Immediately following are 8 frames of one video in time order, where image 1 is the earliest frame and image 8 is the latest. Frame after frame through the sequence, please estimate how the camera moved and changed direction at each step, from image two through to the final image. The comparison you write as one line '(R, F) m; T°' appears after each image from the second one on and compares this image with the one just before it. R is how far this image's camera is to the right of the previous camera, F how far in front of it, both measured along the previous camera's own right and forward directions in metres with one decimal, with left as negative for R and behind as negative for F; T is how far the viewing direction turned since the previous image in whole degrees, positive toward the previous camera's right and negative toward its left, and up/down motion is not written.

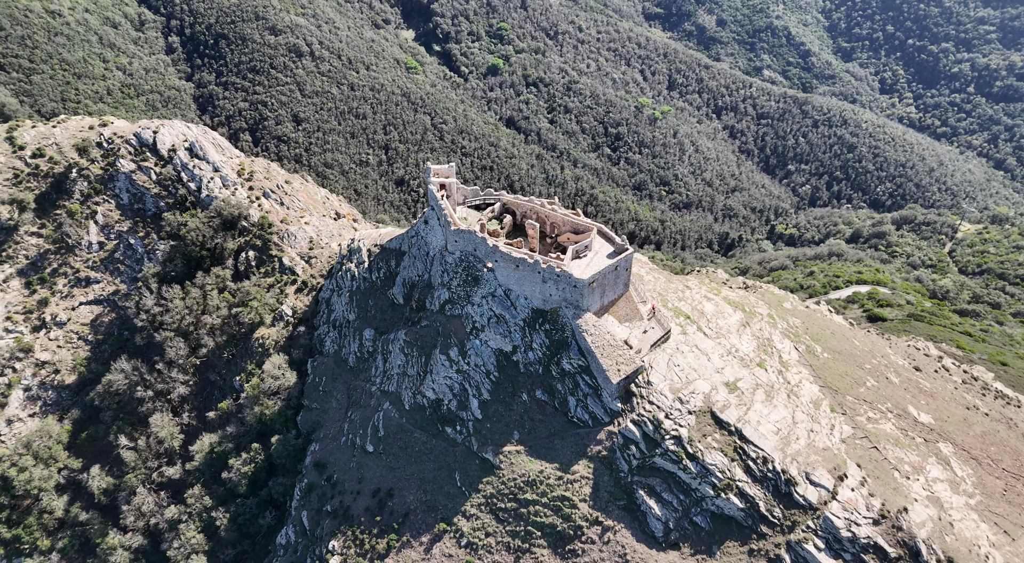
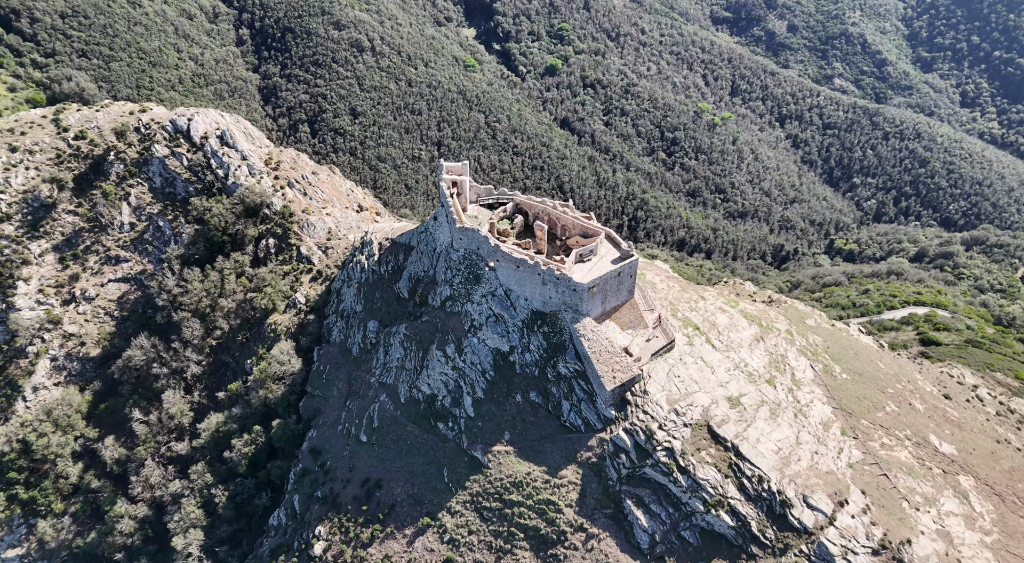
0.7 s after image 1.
(+4.8, +0.2) m; -5°
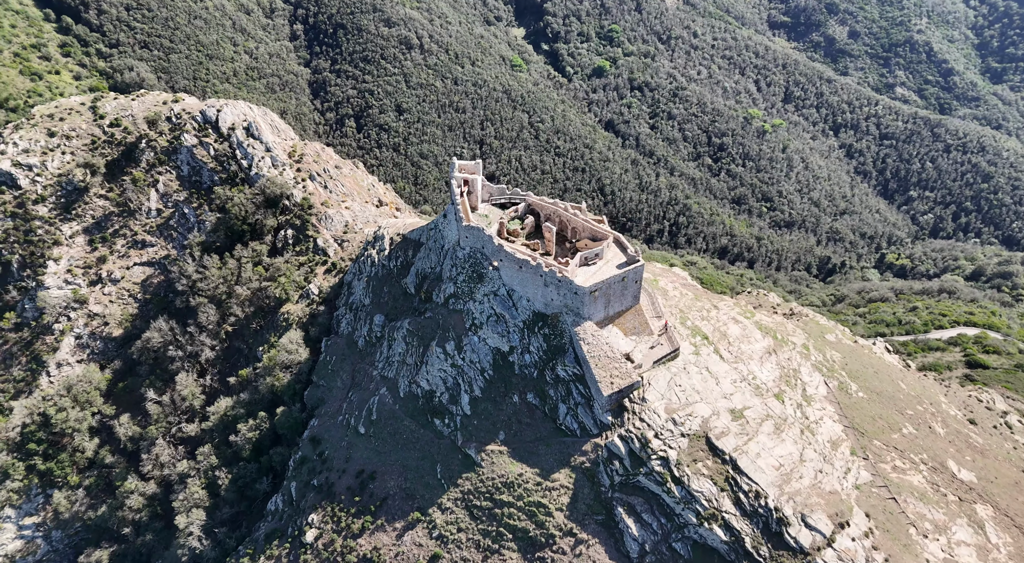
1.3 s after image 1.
(+3.7, +0.2) m; -4°
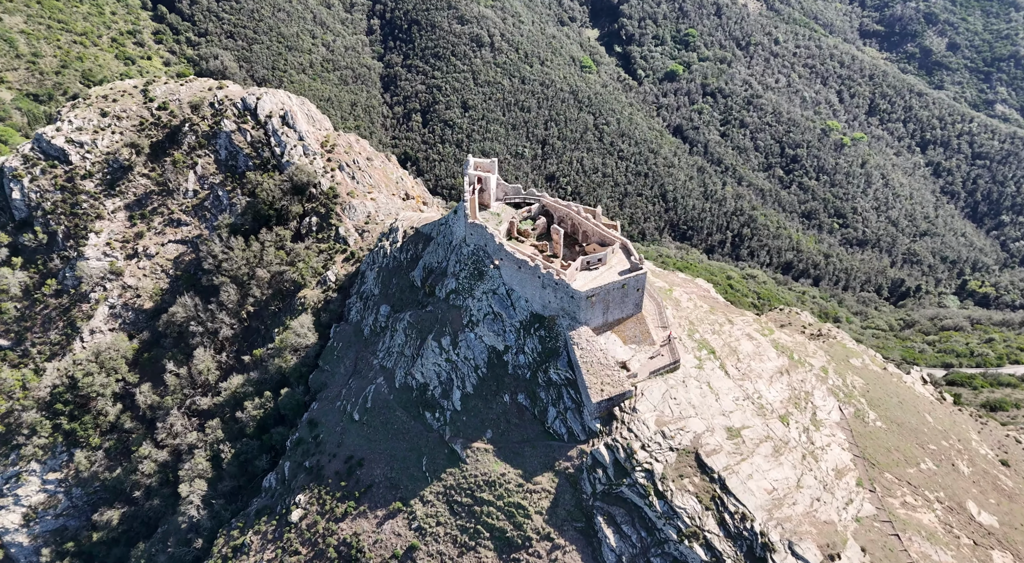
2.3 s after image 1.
(+6.0, +0.4) m; -6°
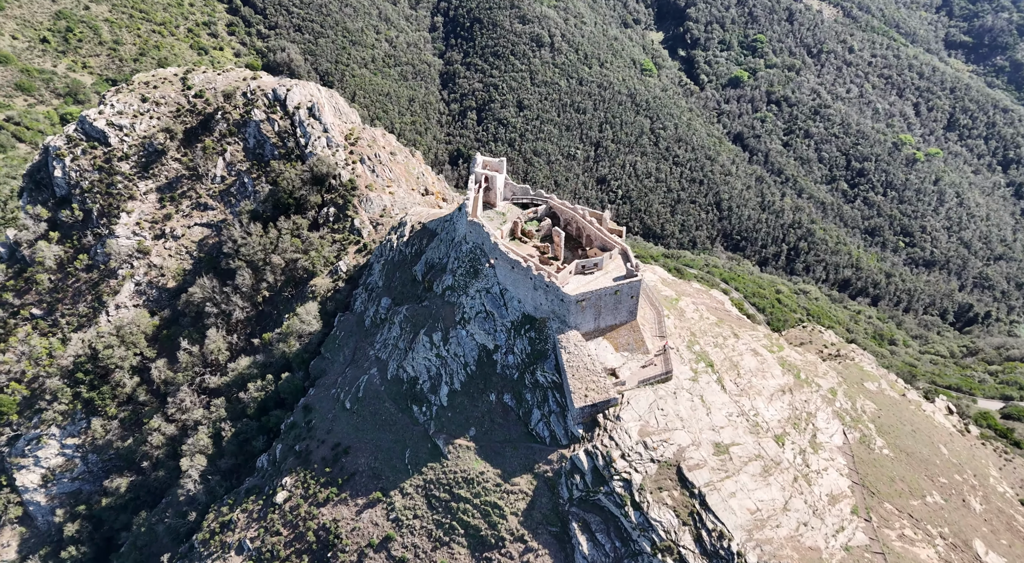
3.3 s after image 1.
(+5.8, +0.3) m; -5°
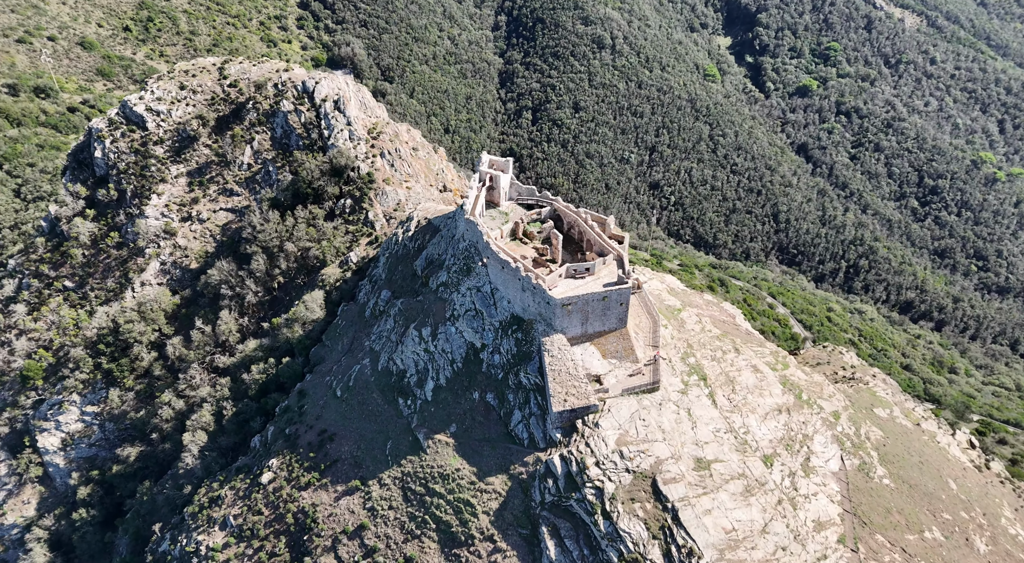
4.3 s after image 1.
(+6.2, +0.4) m; -5°
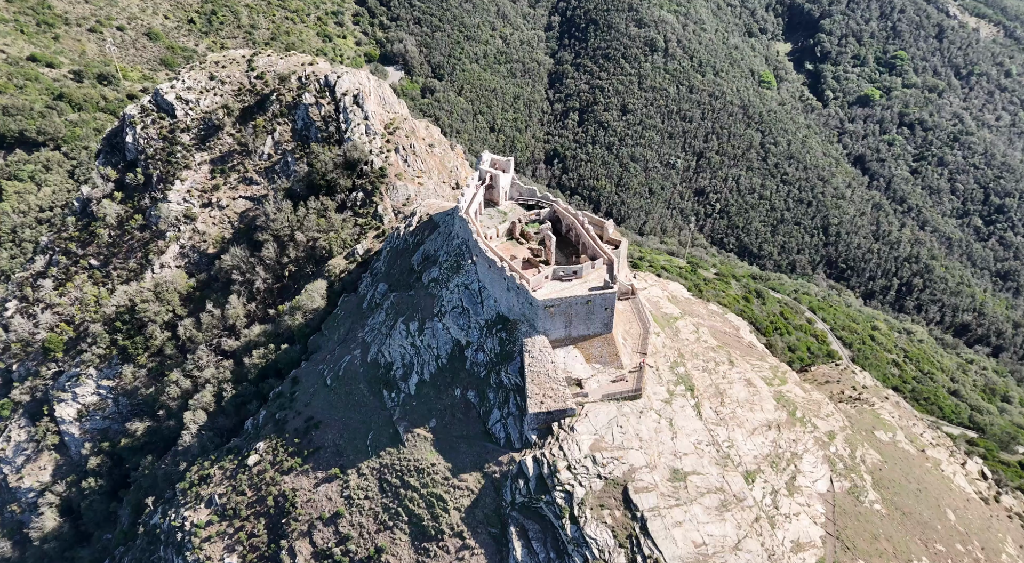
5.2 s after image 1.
(+5.7, +0.3) m; -4°
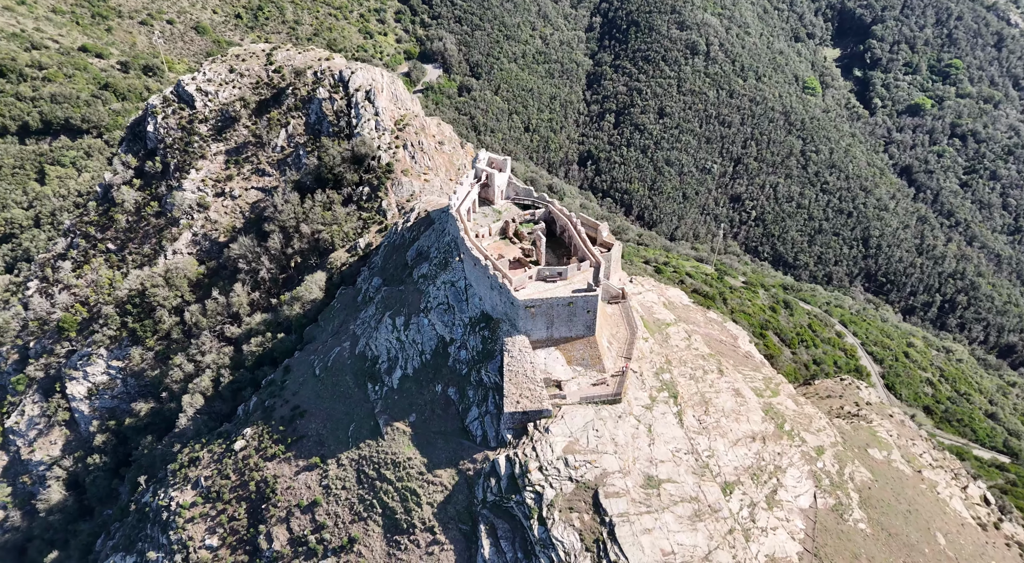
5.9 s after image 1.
(+4.9, +0.3) m; -3°
